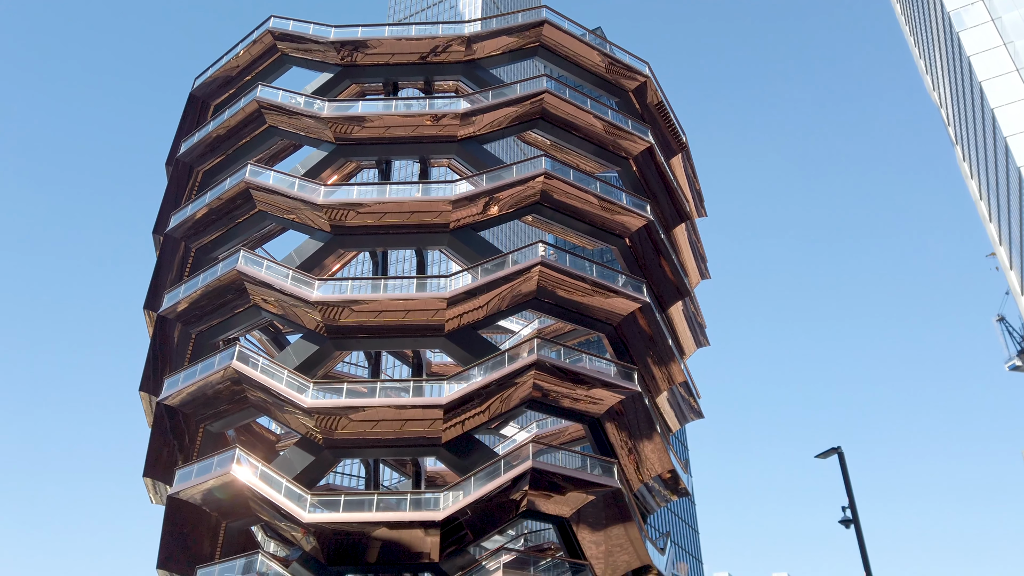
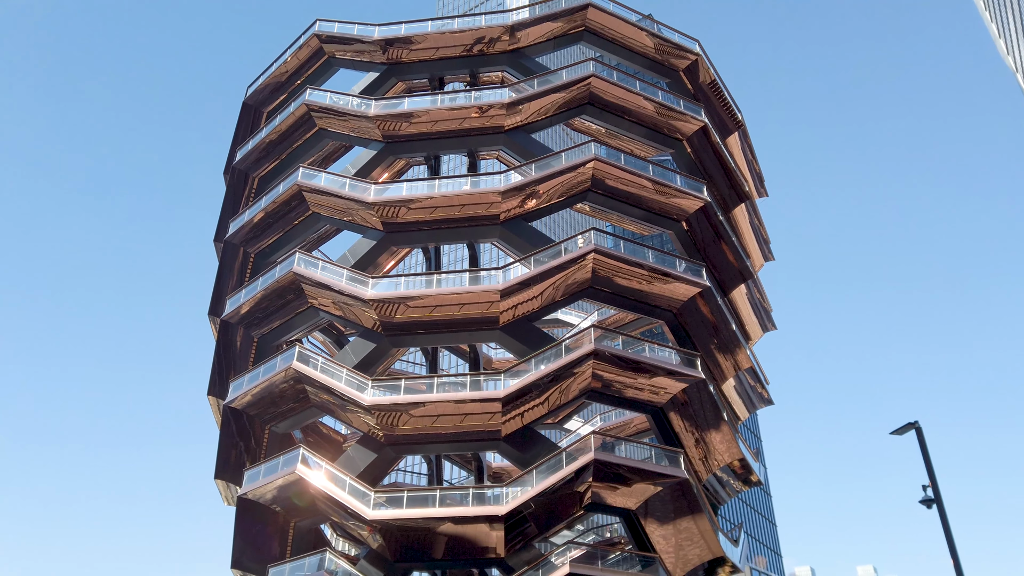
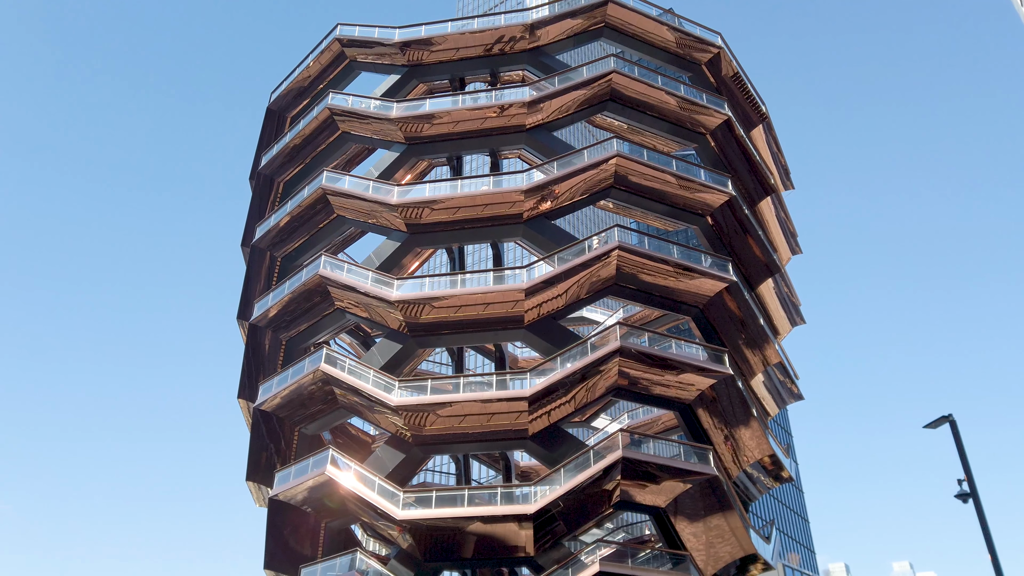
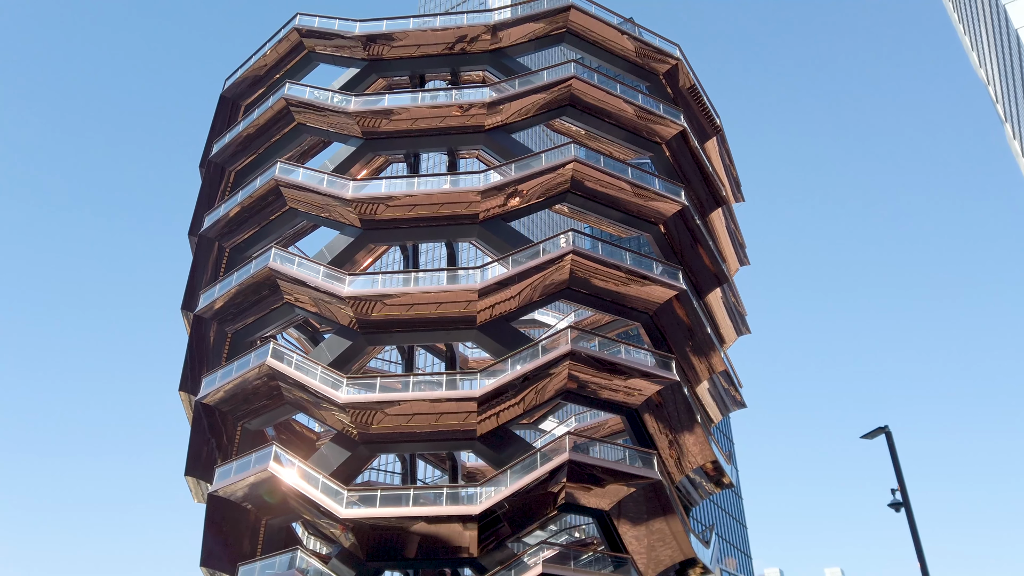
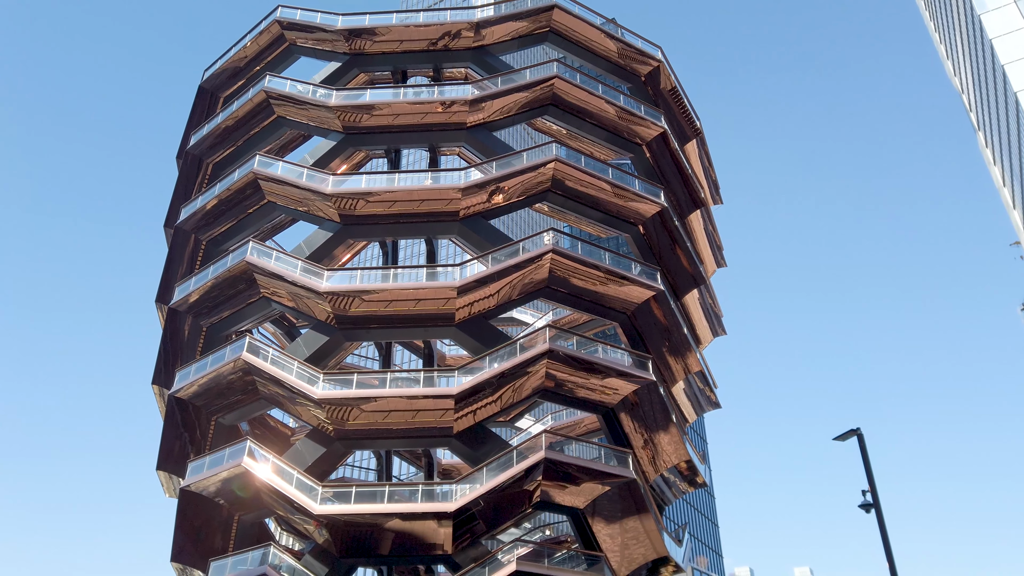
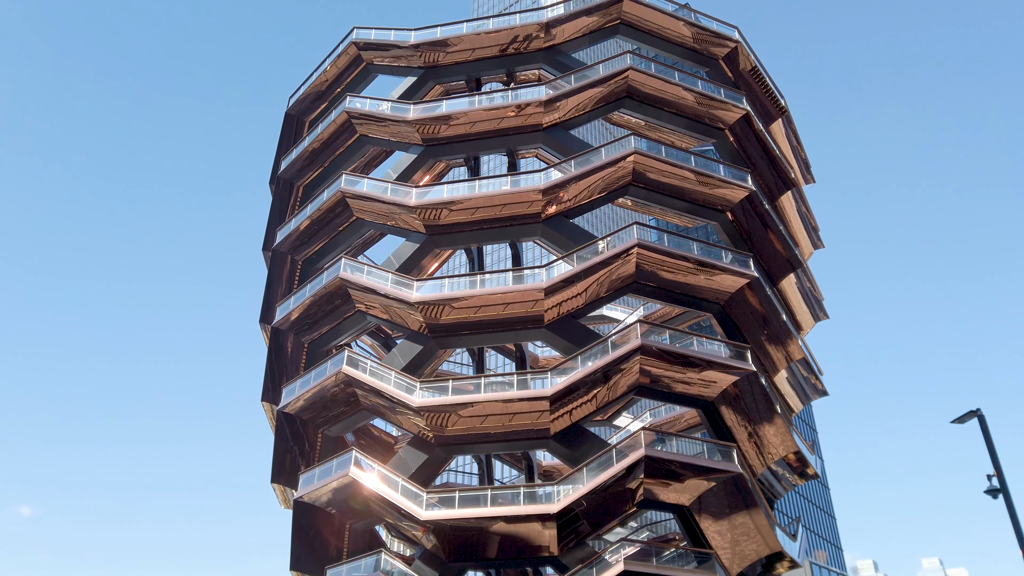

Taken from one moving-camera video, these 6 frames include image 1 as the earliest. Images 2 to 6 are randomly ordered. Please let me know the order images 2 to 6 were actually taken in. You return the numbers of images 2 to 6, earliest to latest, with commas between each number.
5, 4, 2, 3, 6
